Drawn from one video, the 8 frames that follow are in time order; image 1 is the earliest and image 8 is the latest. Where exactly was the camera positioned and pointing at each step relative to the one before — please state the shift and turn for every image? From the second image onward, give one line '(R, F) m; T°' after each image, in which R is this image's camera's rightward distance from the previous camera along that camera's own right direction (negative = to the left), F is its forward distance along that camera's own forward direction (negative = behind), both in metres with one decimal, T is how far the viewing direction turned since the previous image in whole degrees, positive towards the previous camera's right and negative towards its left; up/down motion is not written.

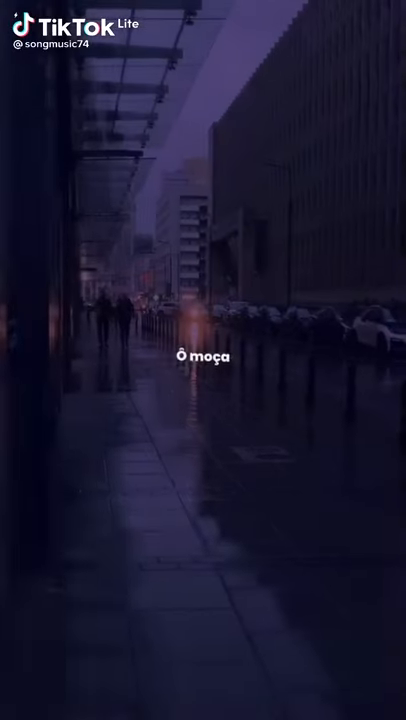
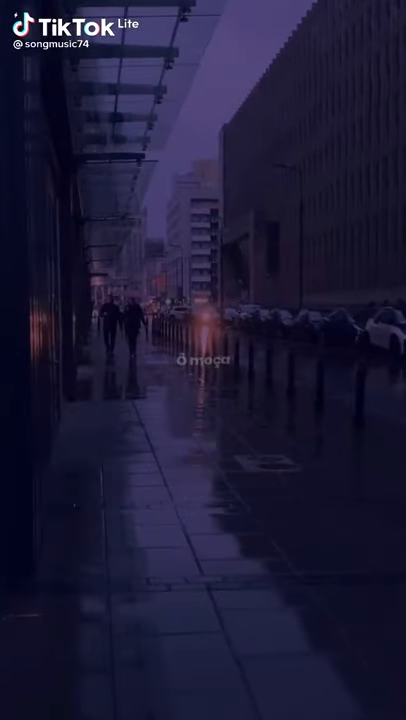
(+0.3, +0.4) m; -1°
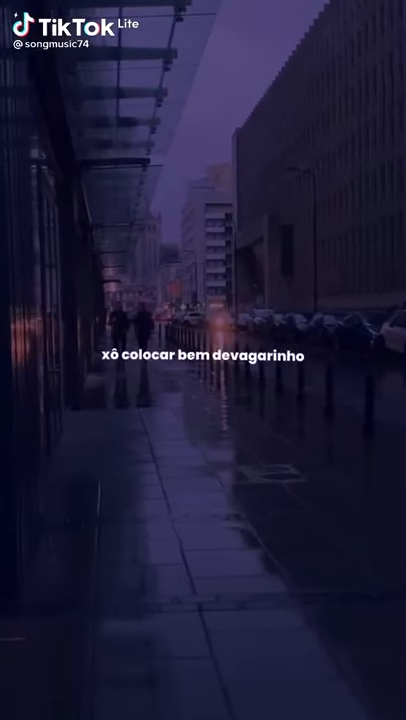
(+0.3, +0.3) m; -1°
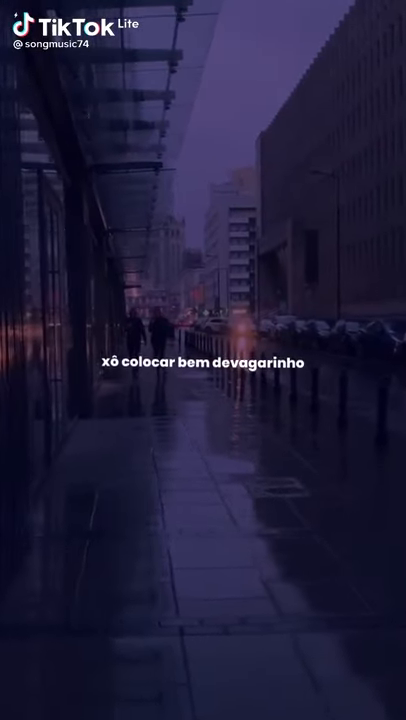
(+0.4, +0.4) m; -2°
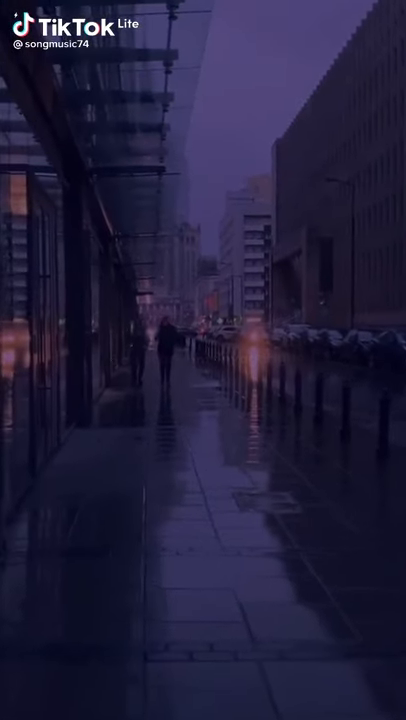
(+0.4, +0.4) m; -1°
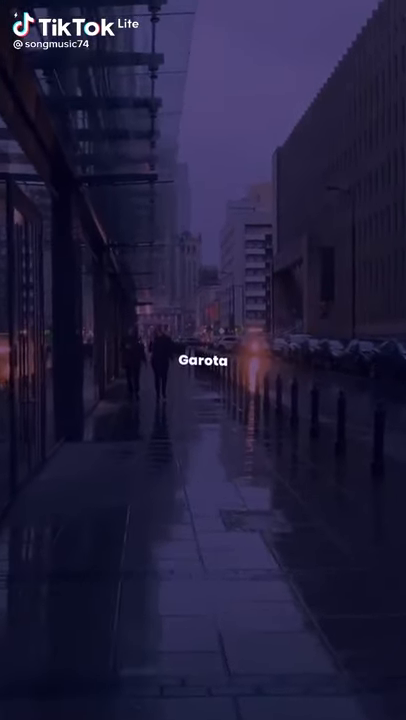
(+0.3, +0.4) m; 0°
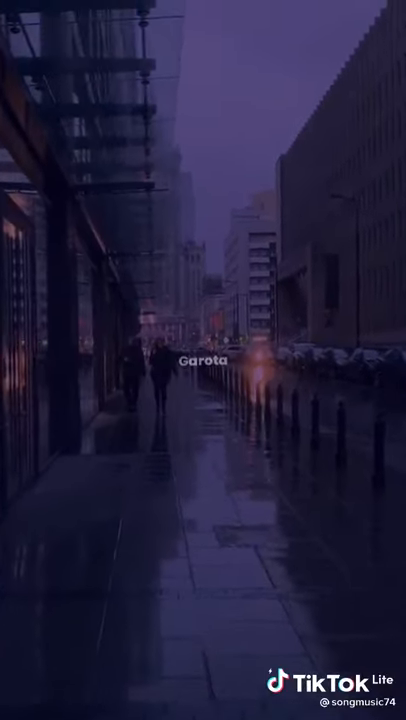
(+0.2, +0.3) m; -1°
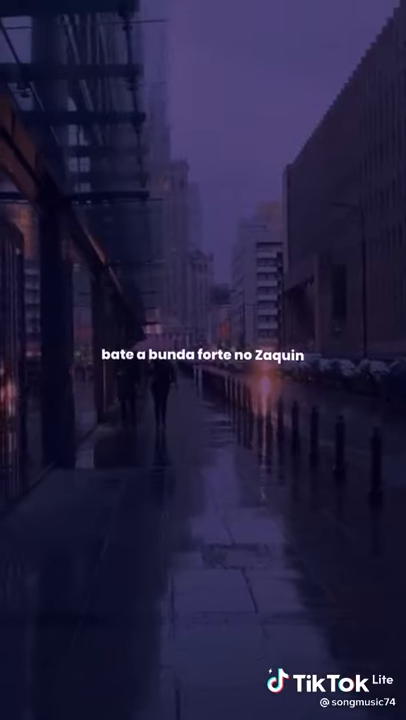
(+0.3, +0.4) m; -1°
